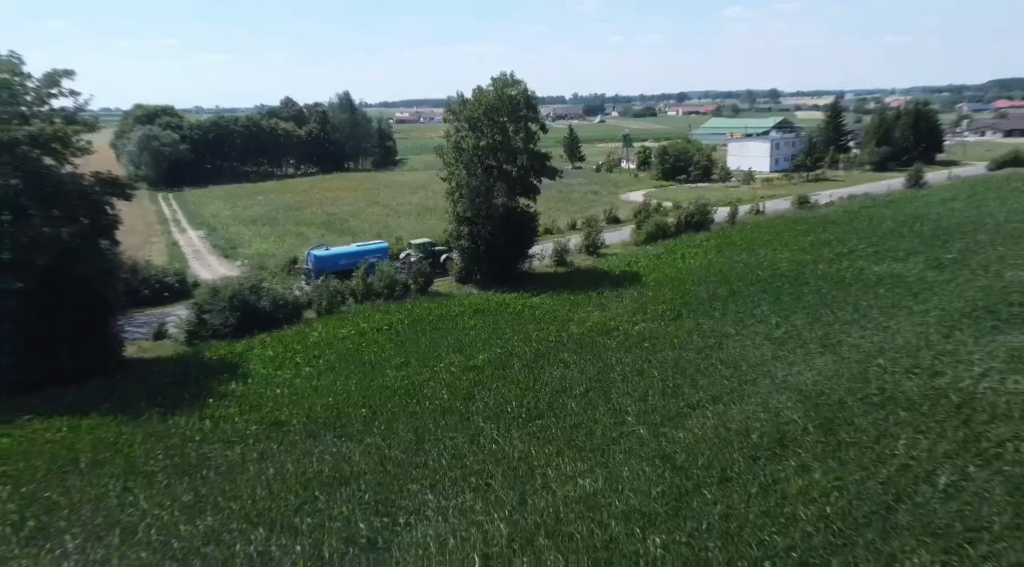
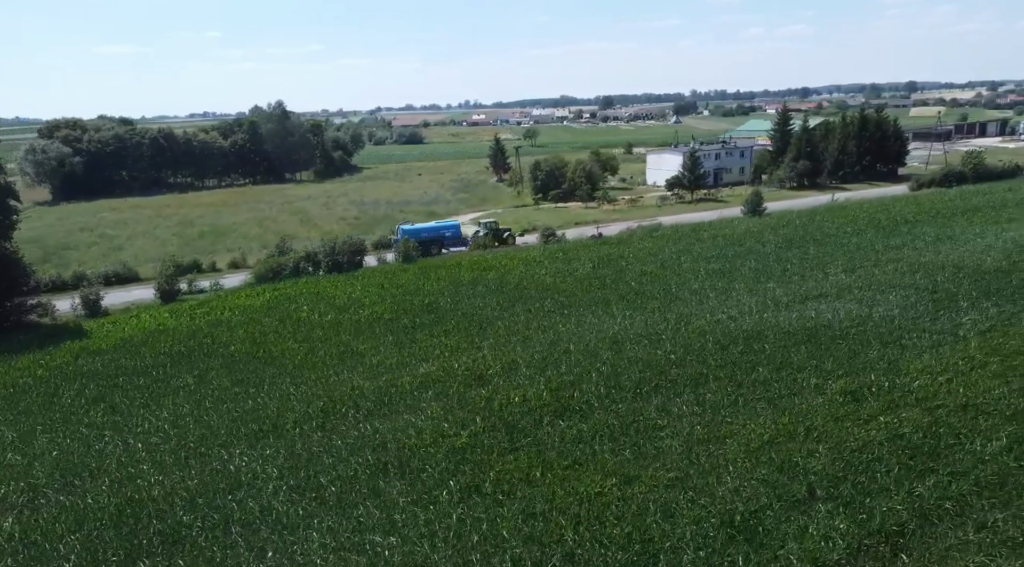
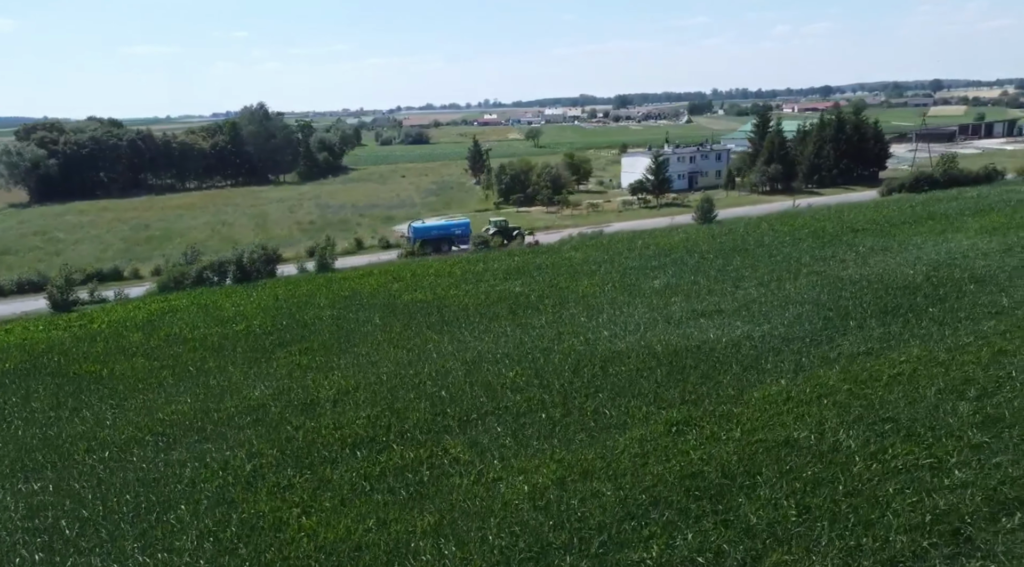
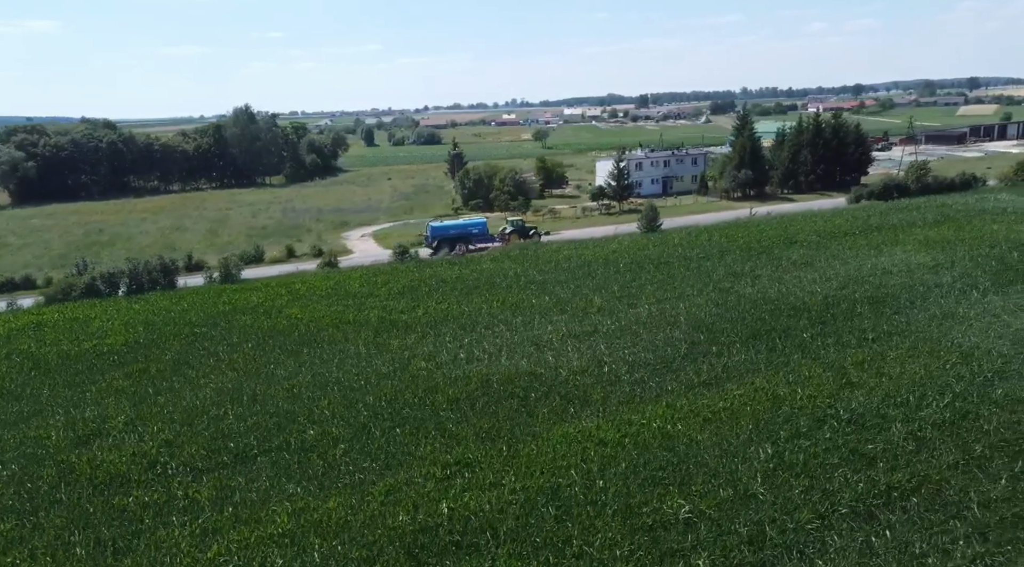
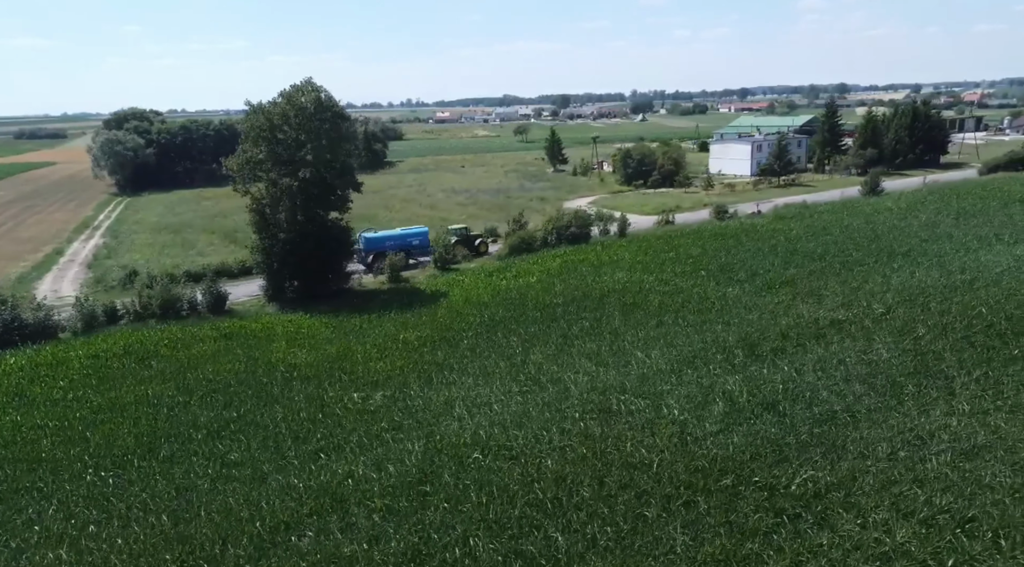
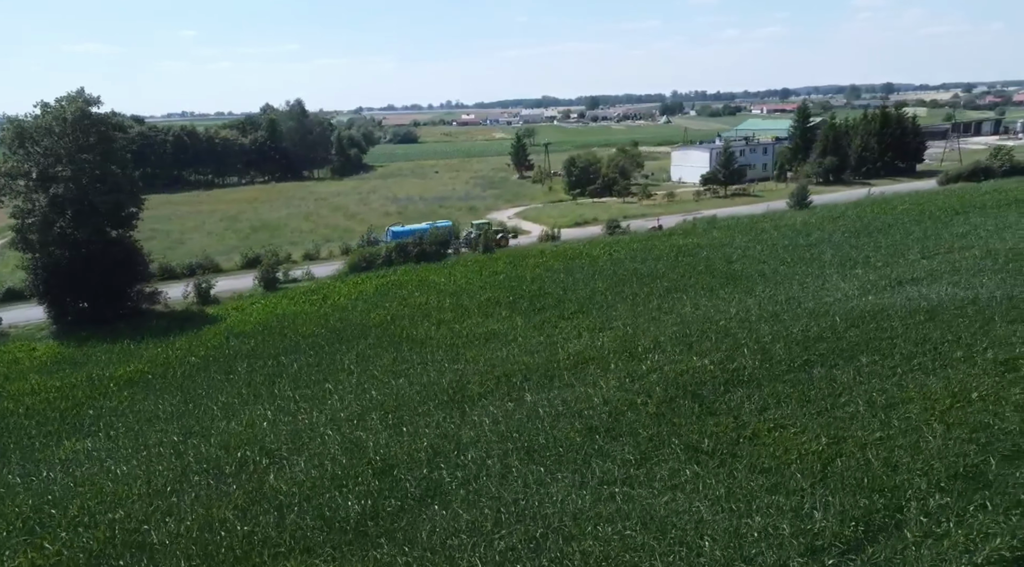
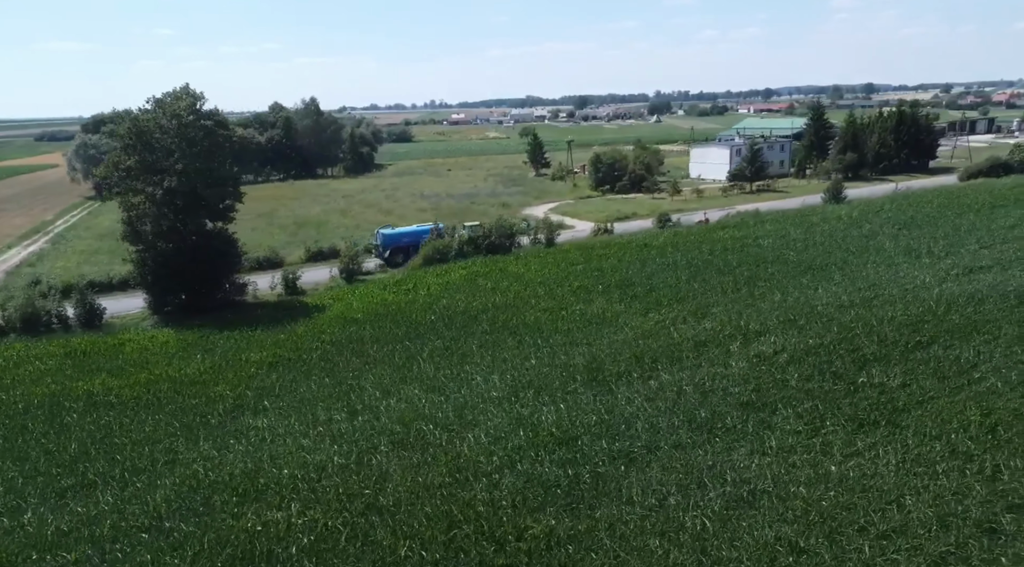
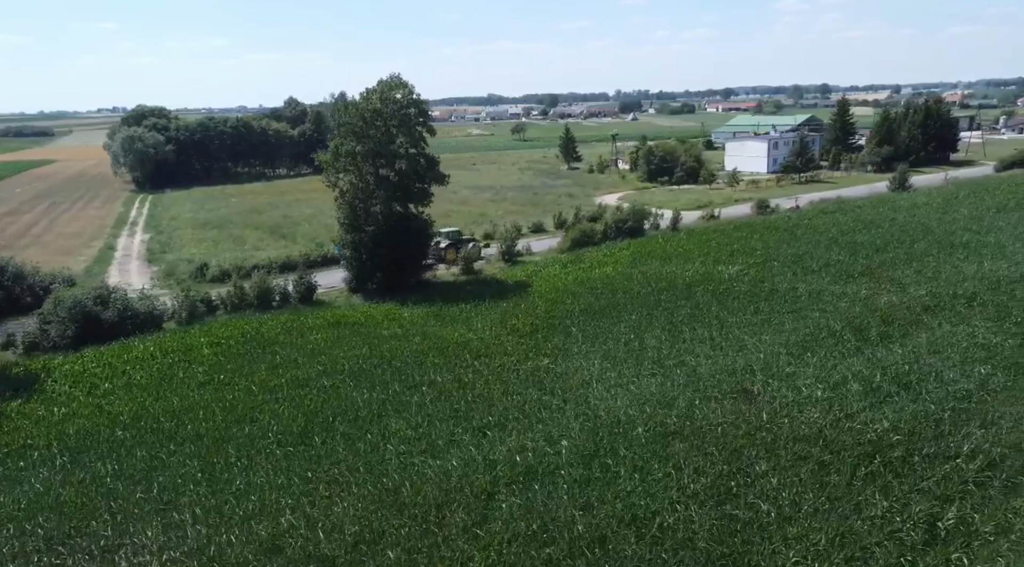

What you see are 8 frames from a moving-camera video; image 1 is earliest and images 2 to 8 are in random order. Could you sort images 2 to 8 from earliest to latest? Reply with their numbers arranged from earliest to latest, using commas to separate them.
8, 5, 7, 6, 2, 3, 4
